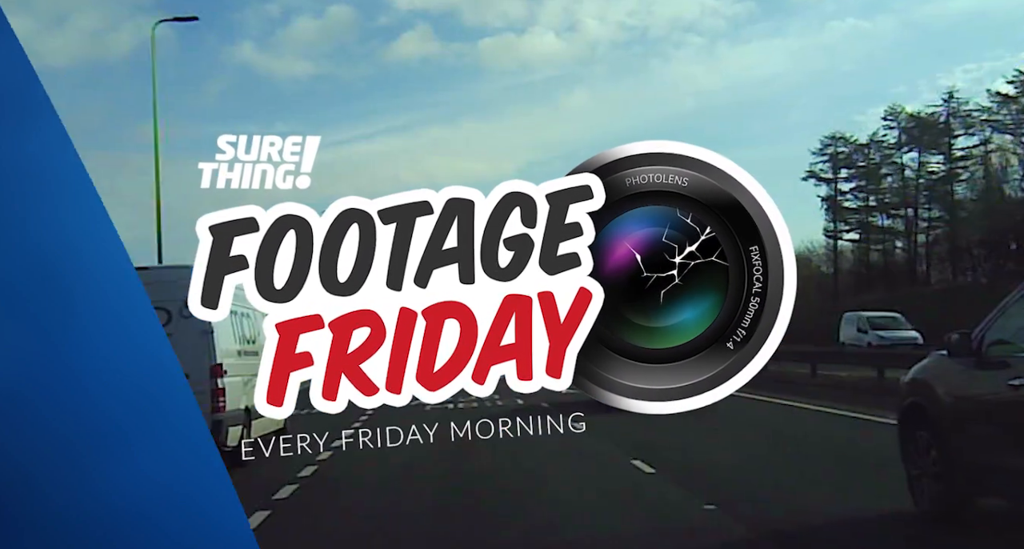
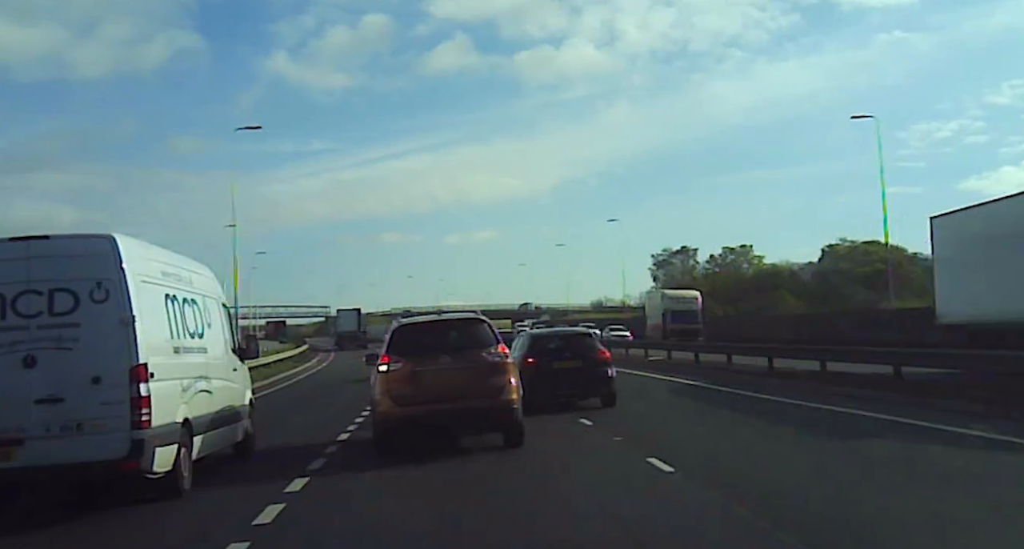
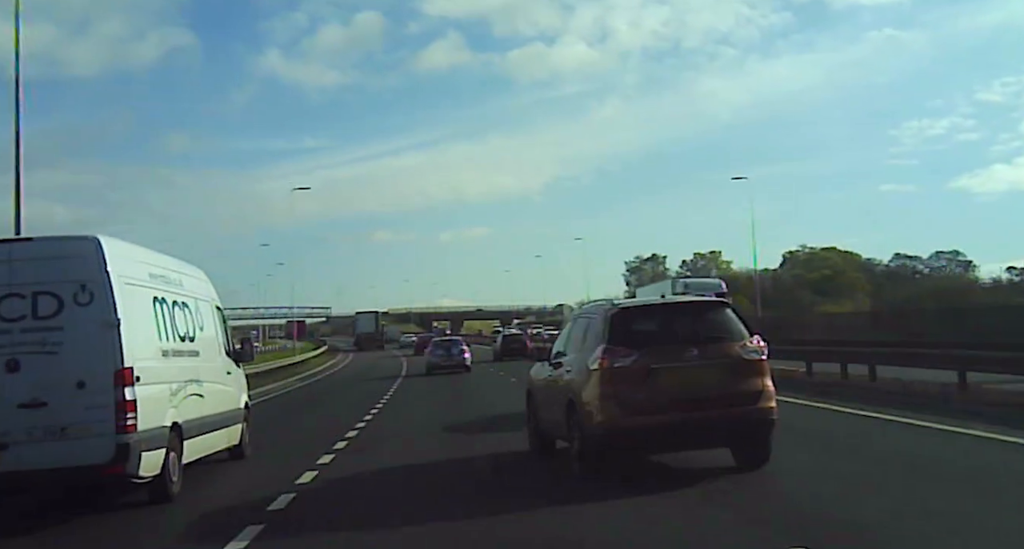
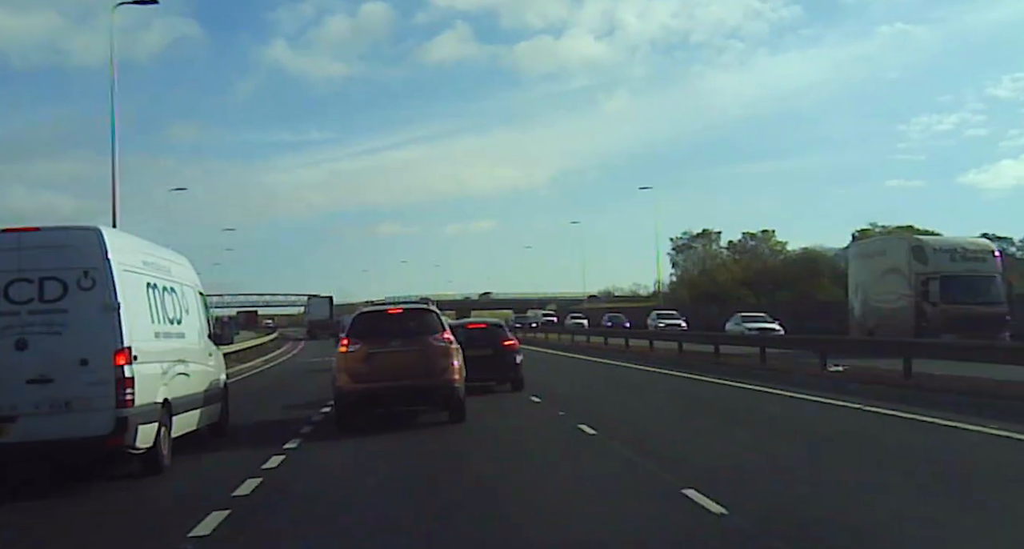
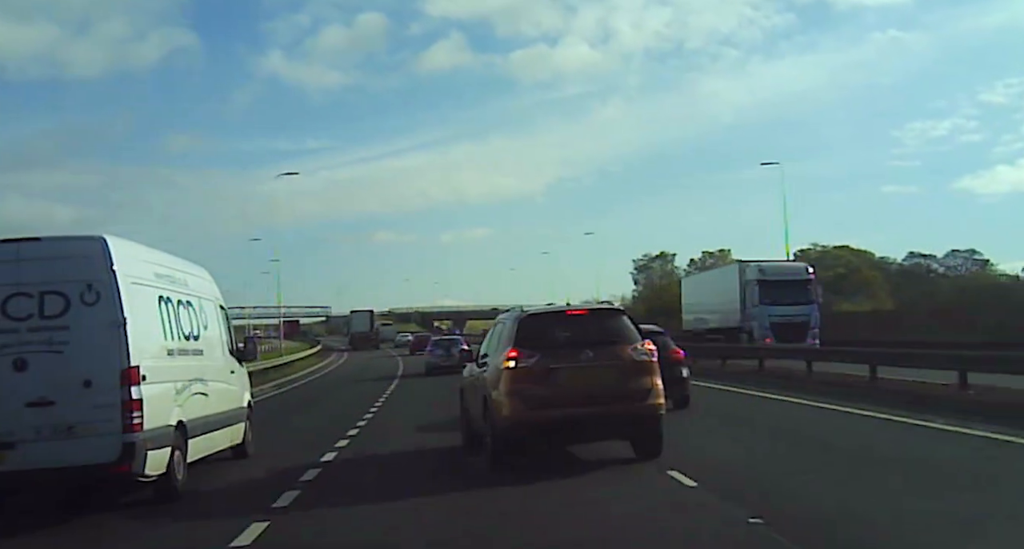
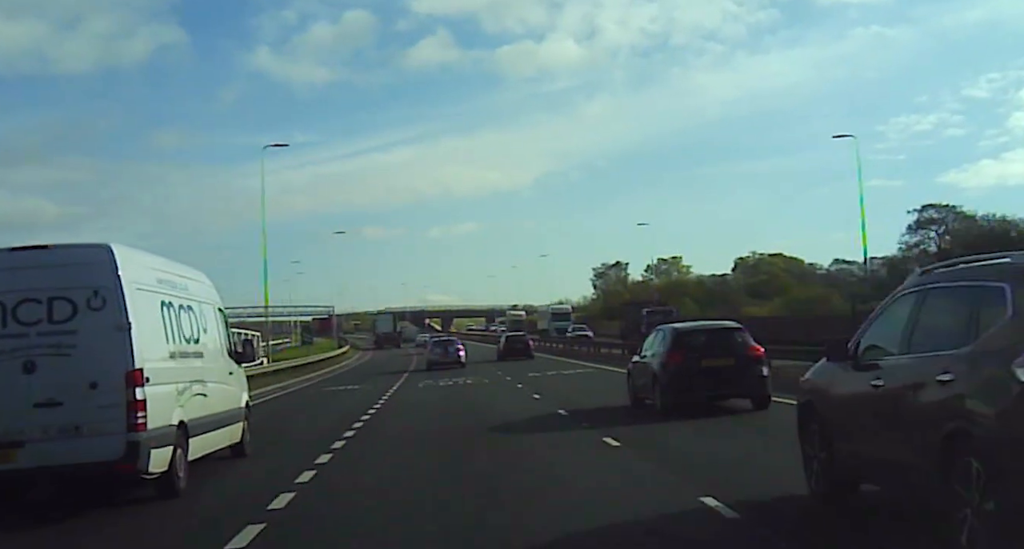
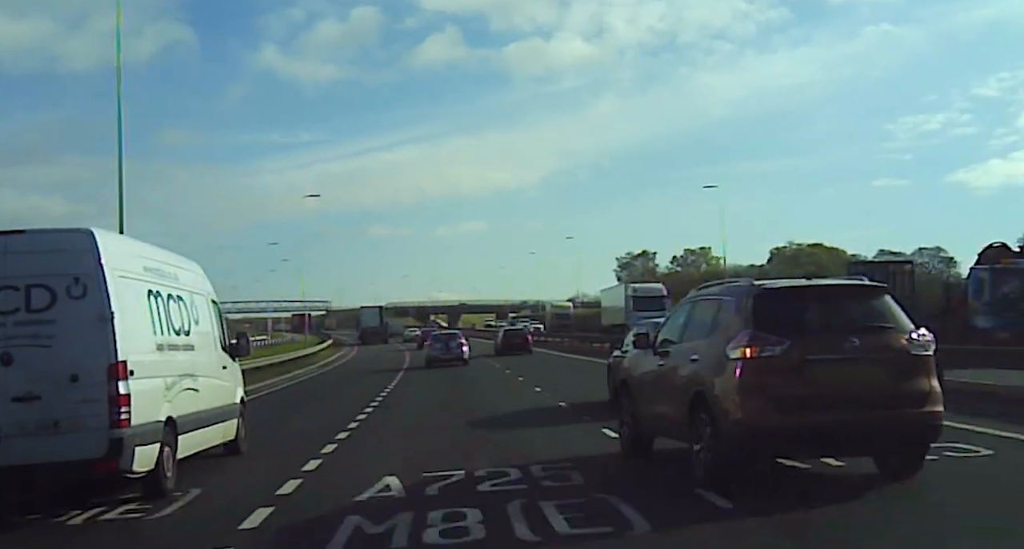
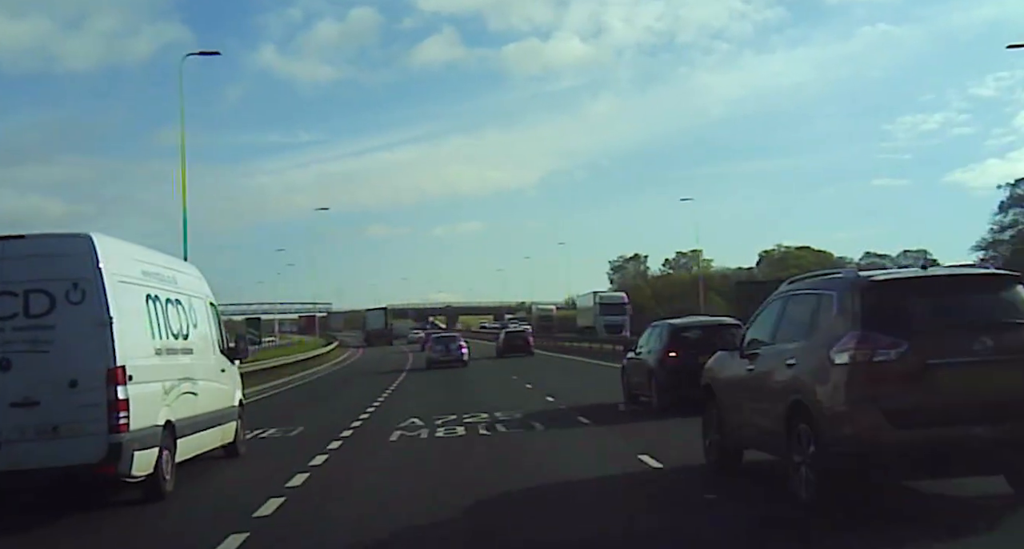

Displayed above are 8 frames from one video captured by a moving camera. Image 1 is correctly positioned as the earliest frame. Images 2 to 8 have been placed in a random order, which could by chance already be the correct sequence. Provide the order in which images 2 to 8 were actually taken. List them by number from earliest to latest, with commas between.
6, 8, 7, 3, 5, 2, 4
